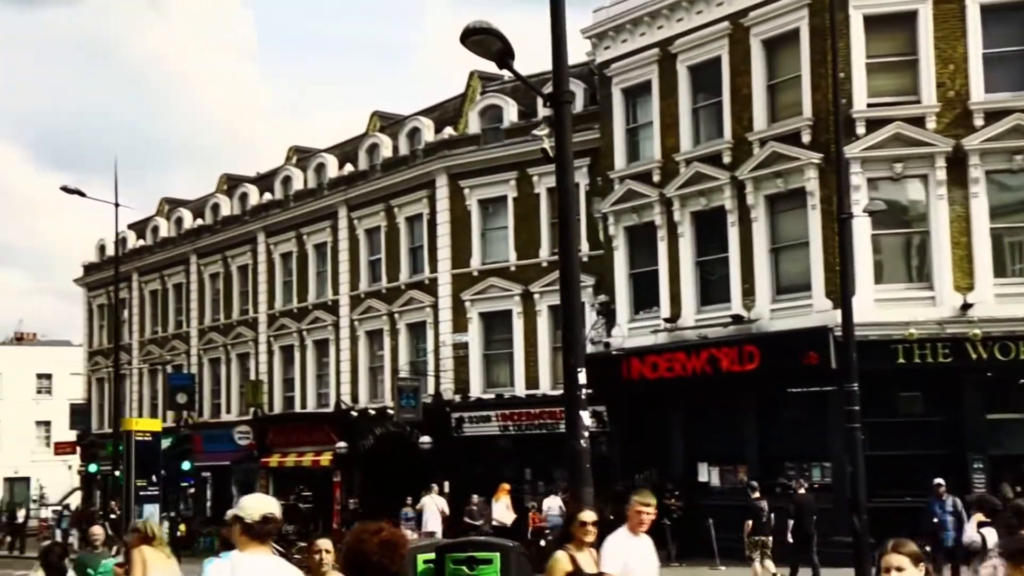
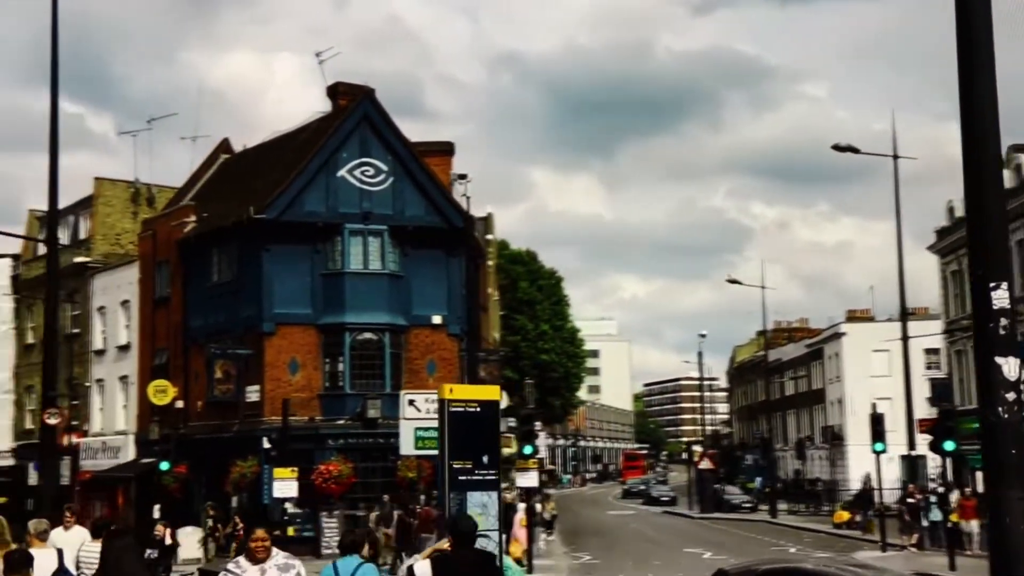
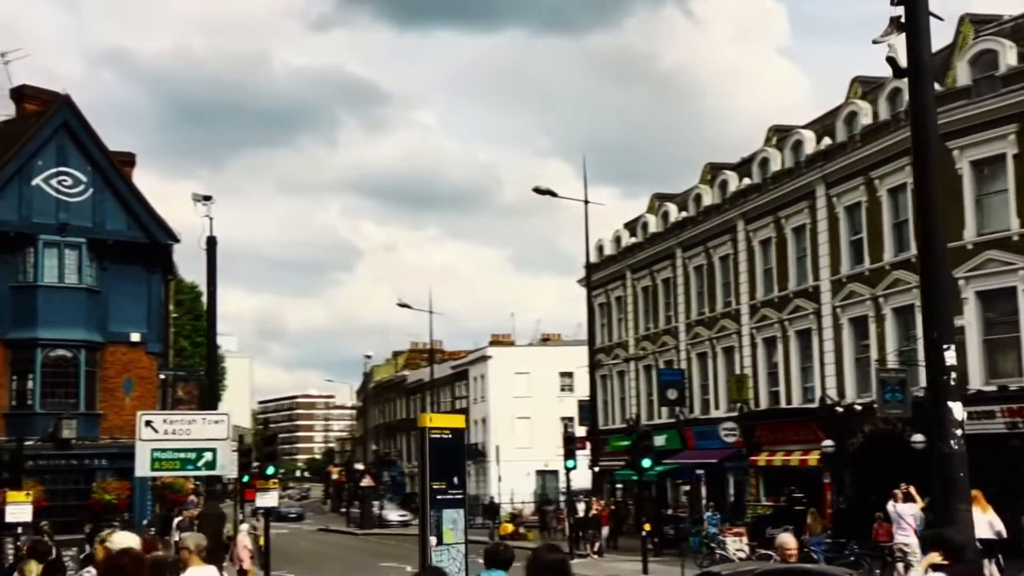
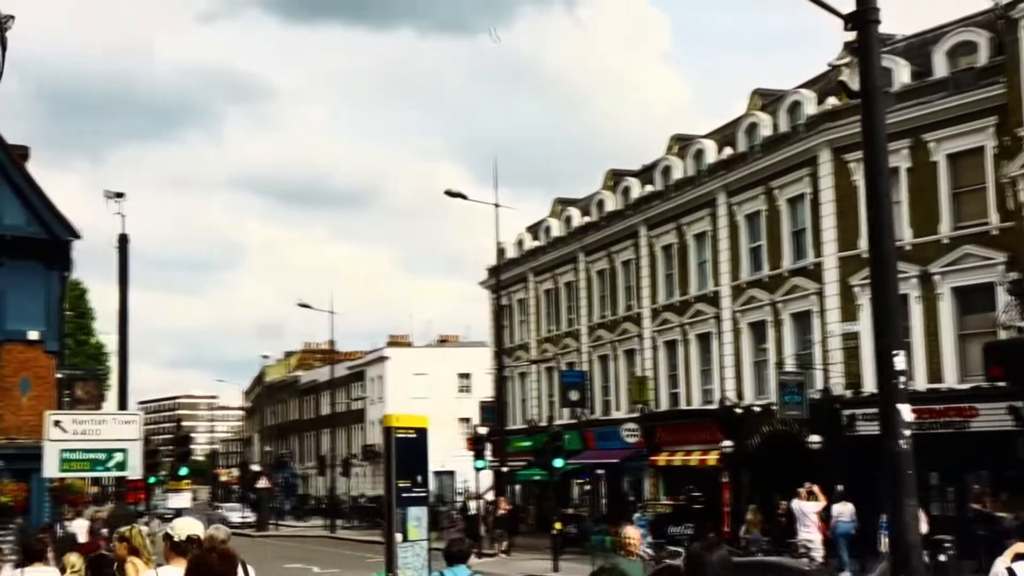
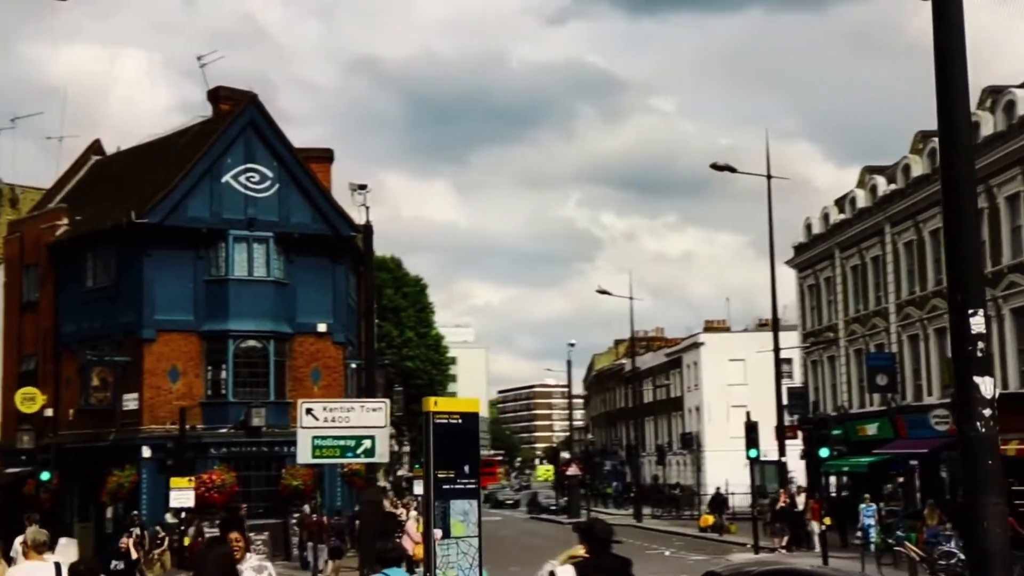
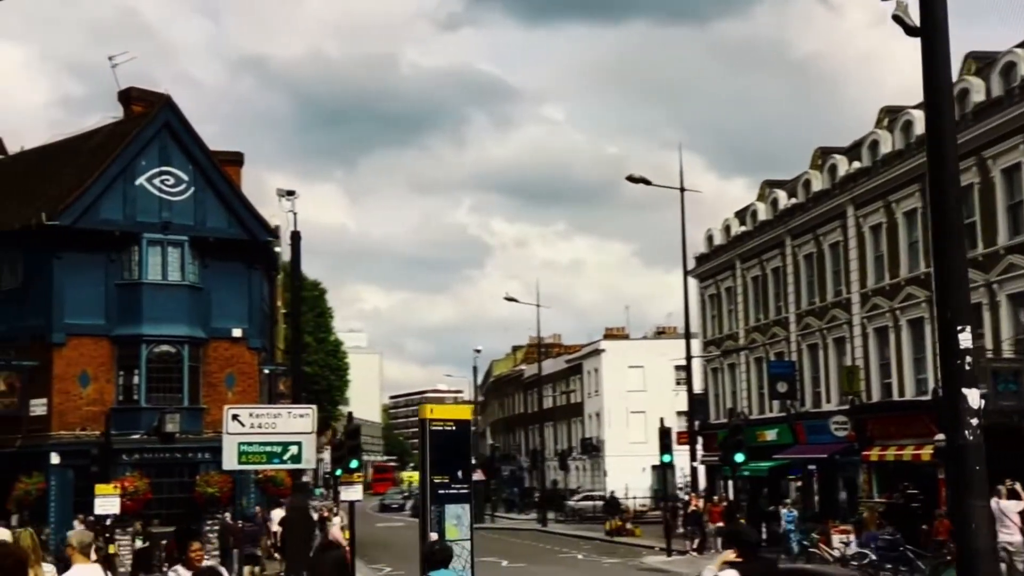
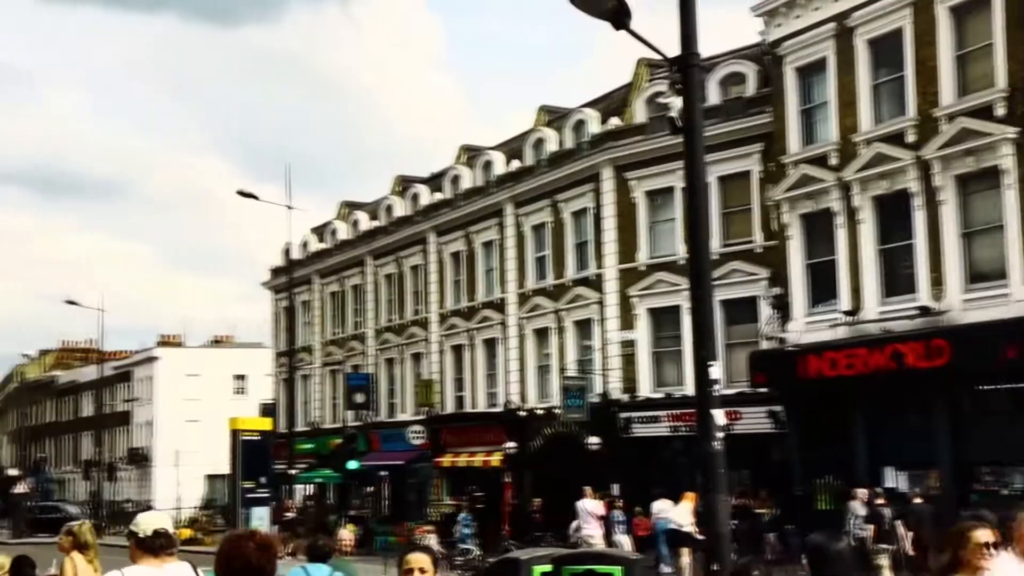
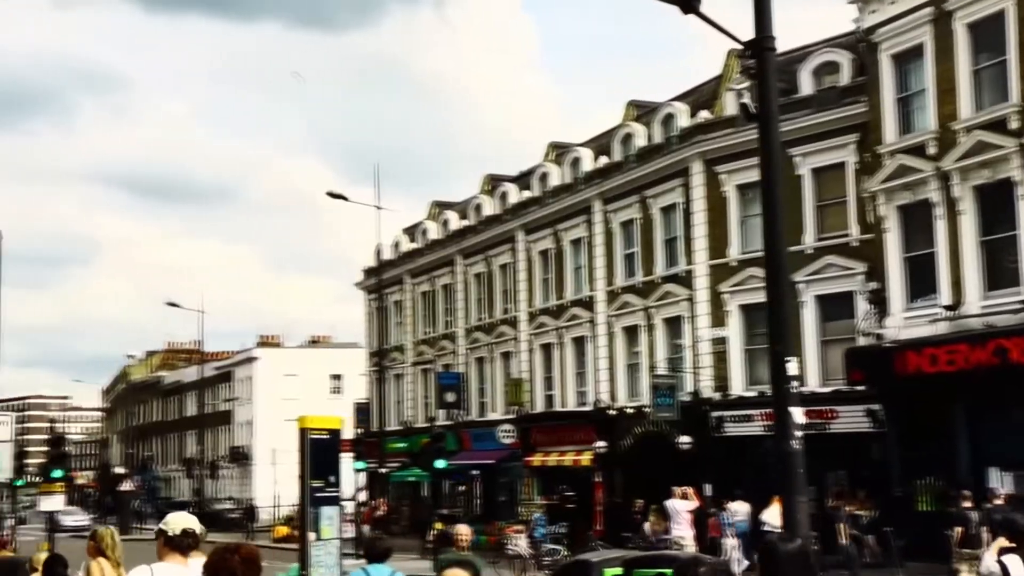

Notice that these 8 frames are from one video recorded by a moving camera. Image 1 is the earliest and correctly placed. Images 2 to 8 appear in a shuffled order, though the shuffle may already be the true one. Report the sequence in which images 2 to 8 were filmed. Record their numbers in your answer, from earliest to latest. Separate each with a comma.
7, 8, 4, 3, 6, 5, 2
